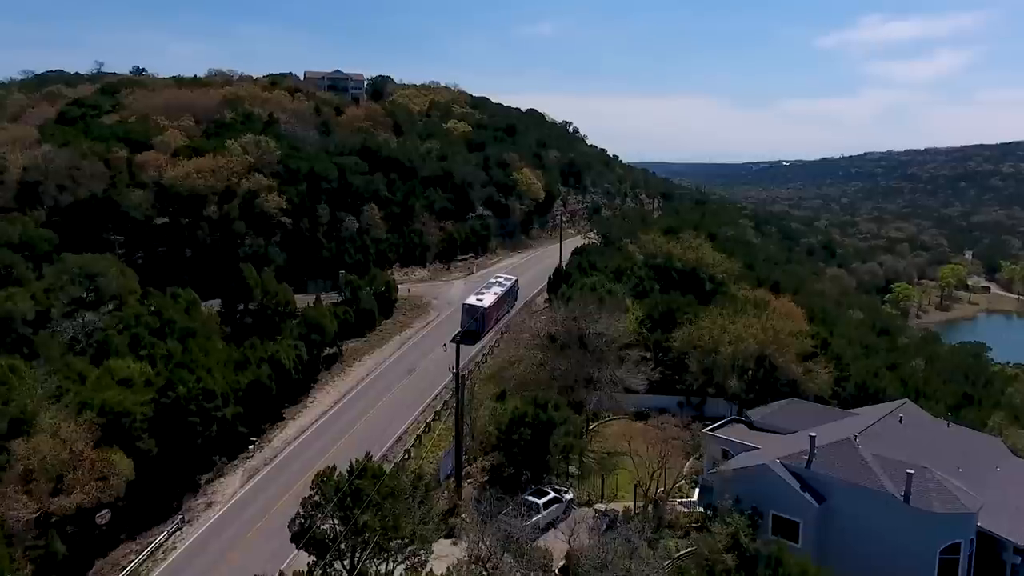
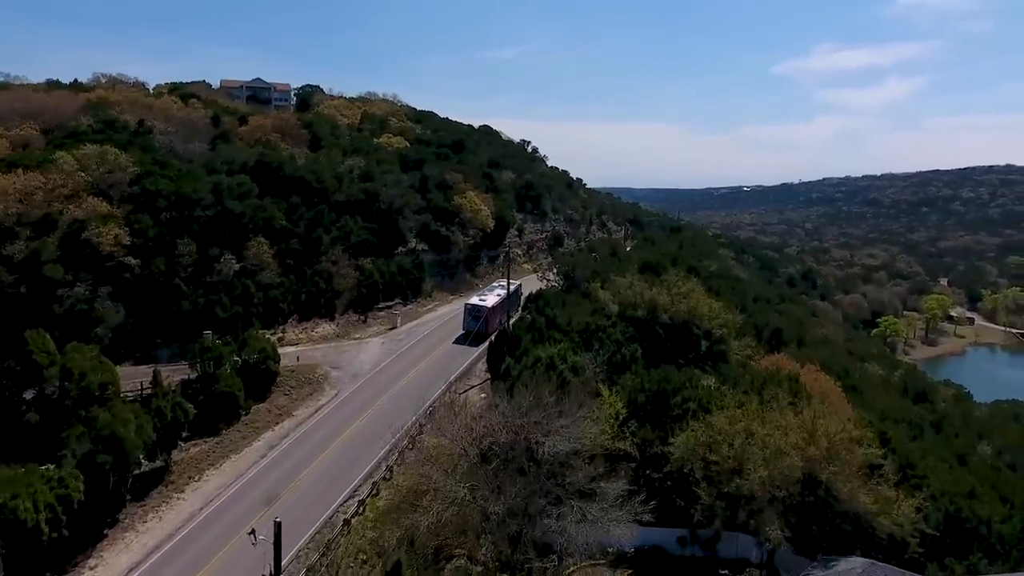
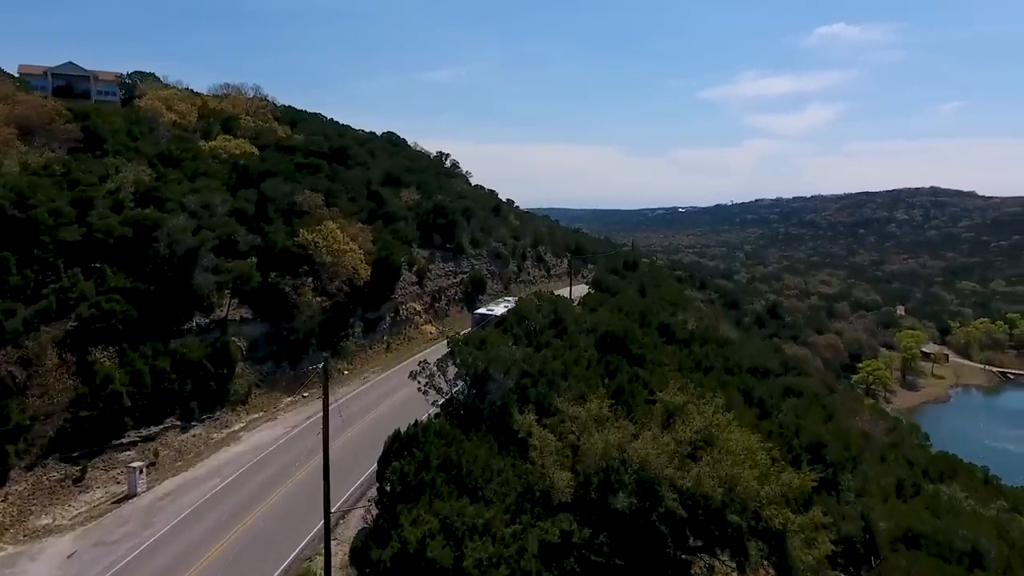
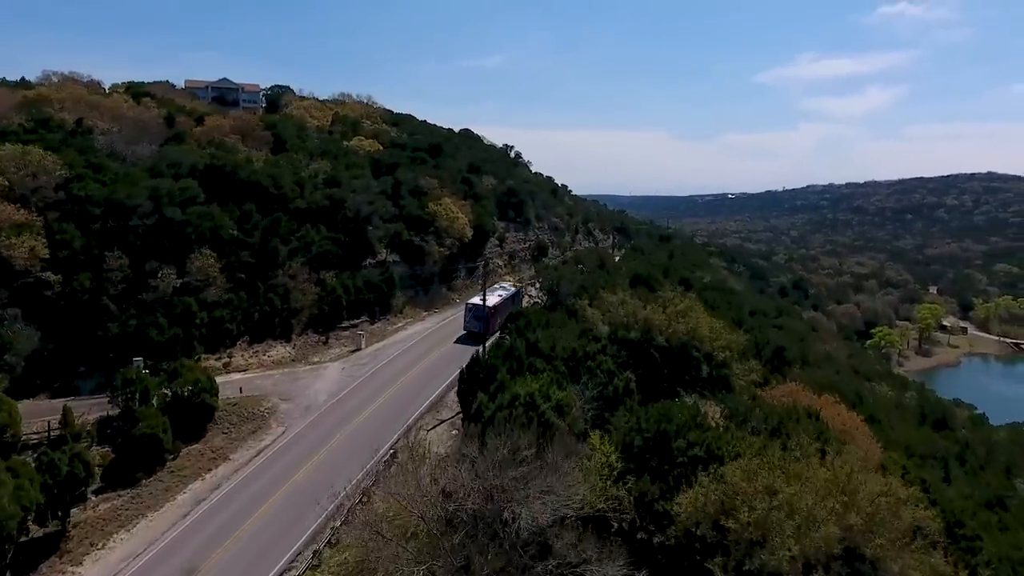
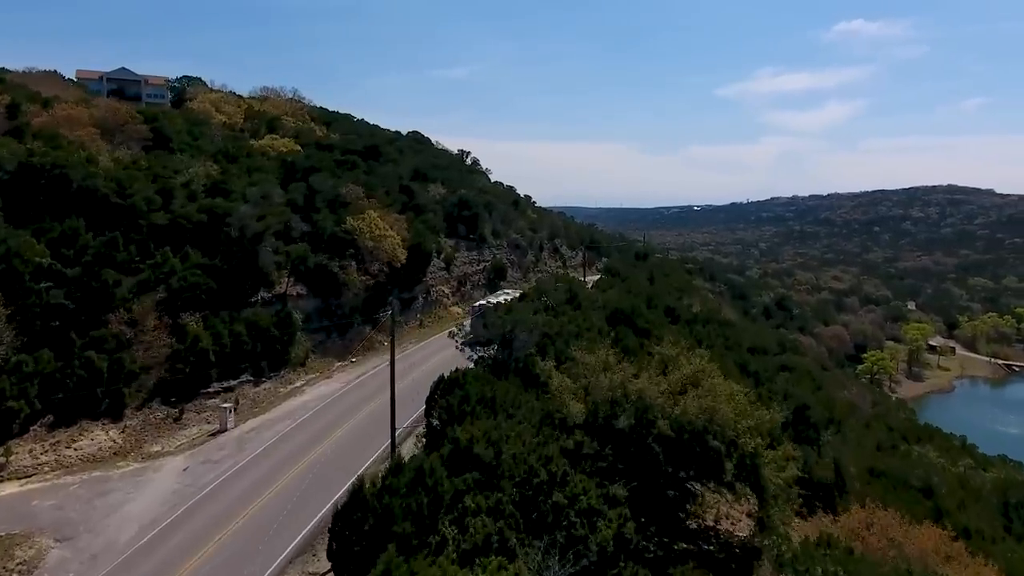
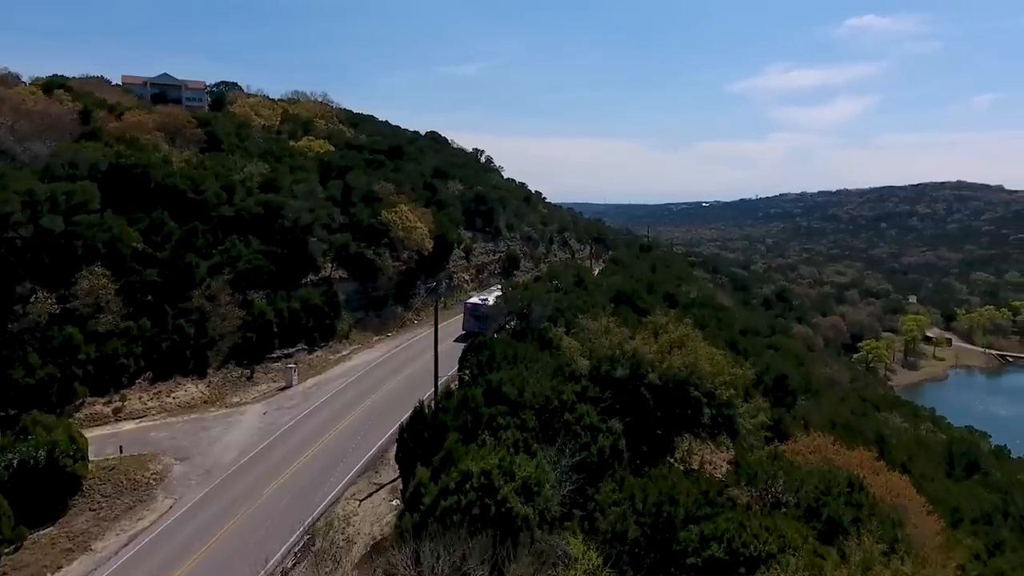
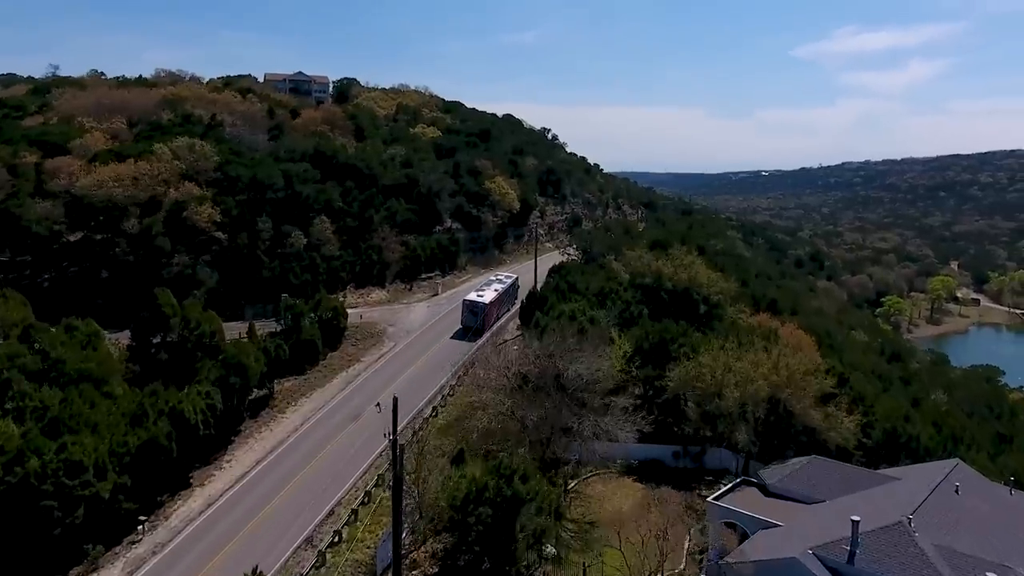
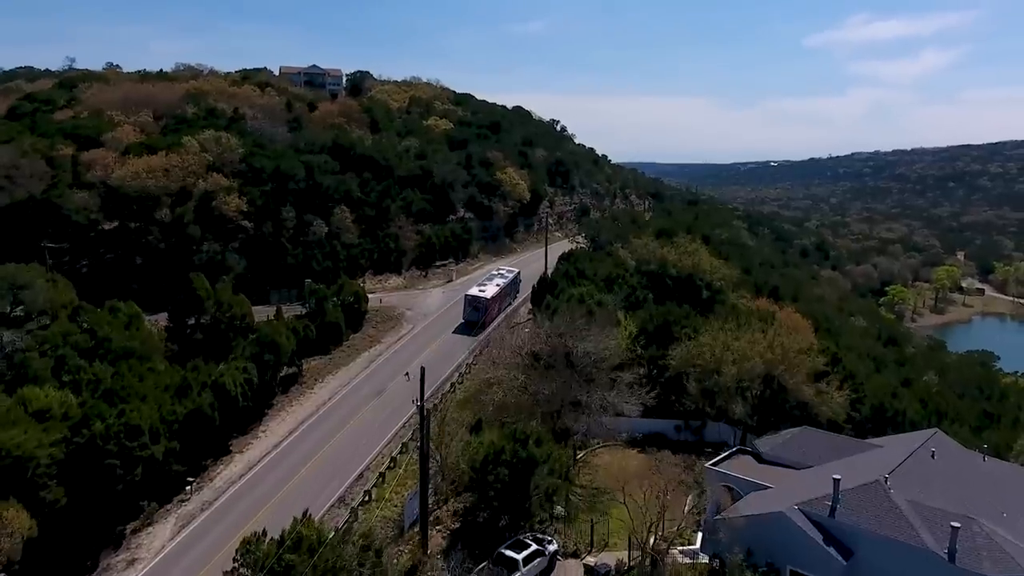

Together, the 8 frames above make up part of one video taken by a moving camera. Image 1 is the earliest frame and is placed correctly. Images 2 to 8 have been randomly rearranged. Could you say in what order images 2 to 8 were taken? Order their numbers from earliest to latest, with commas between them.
8, 7, 2, 4, 6, 5, 3
